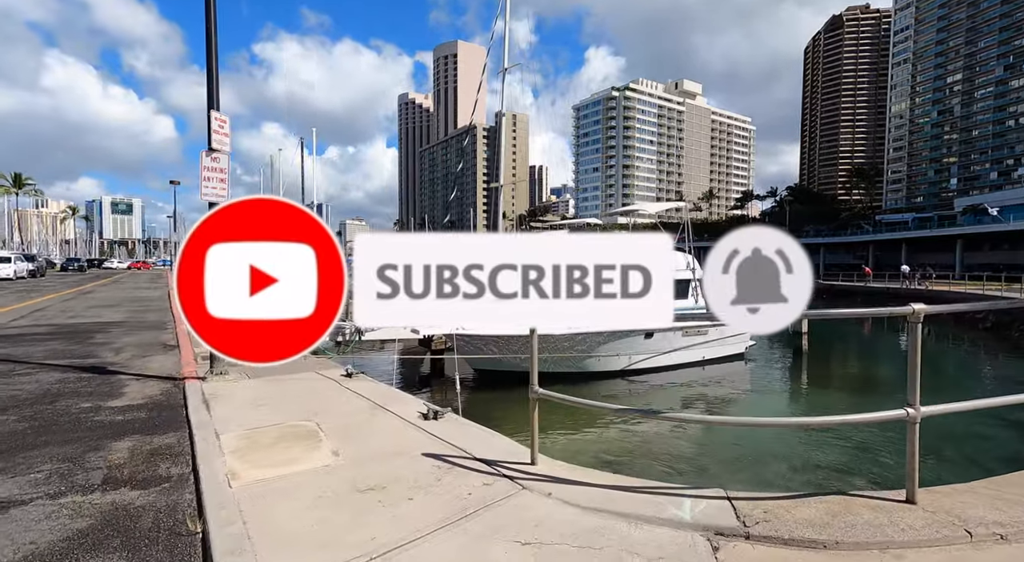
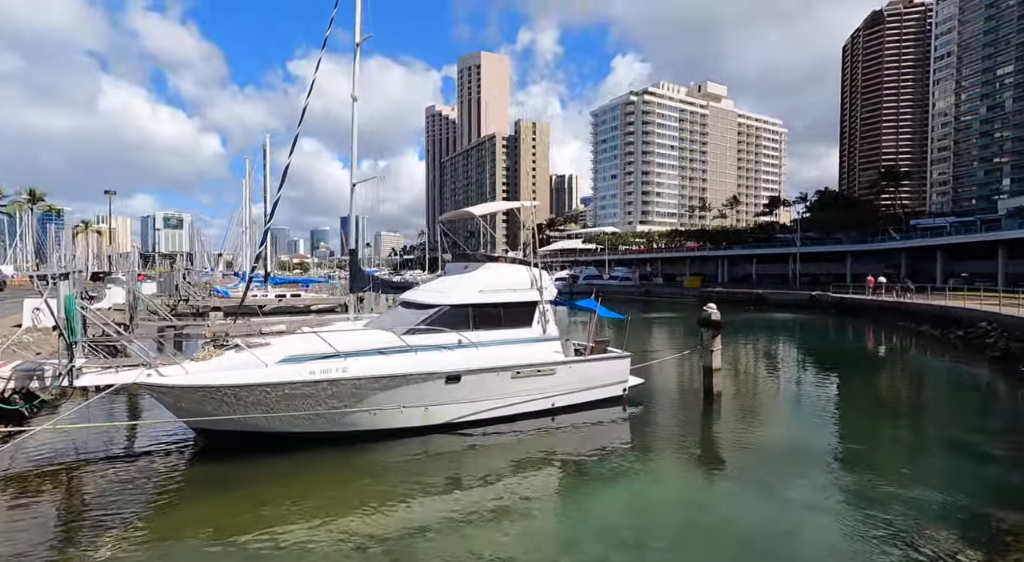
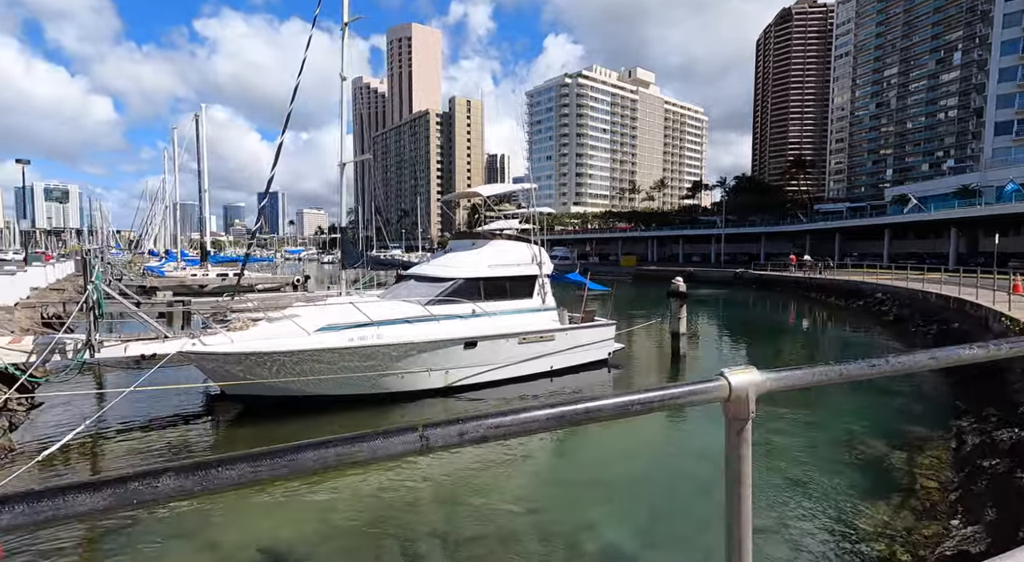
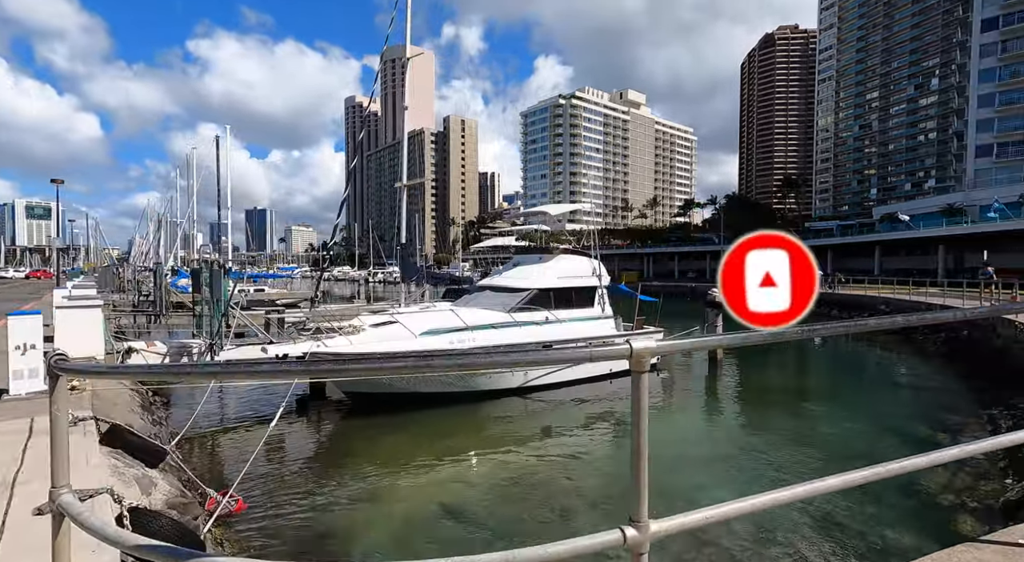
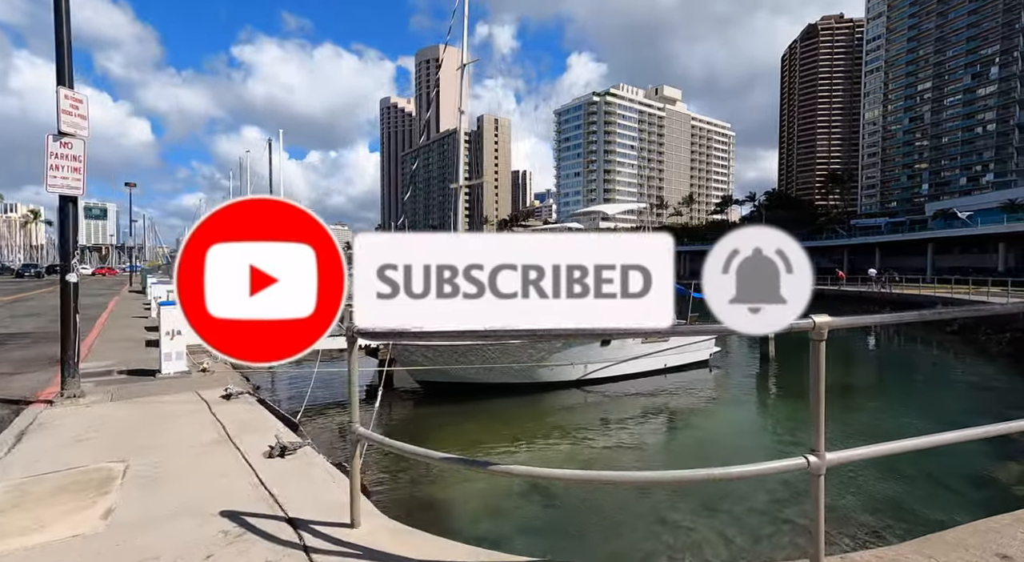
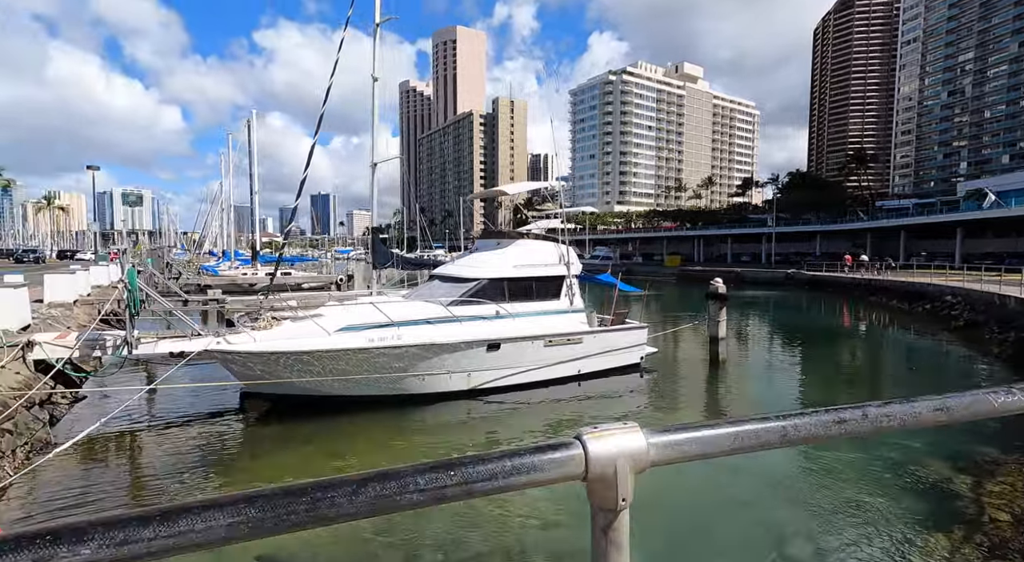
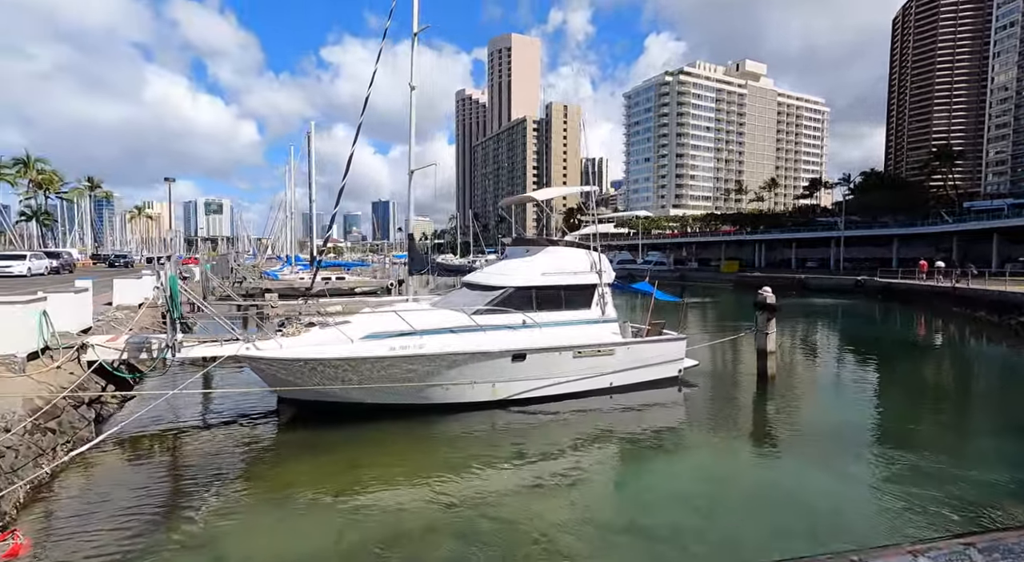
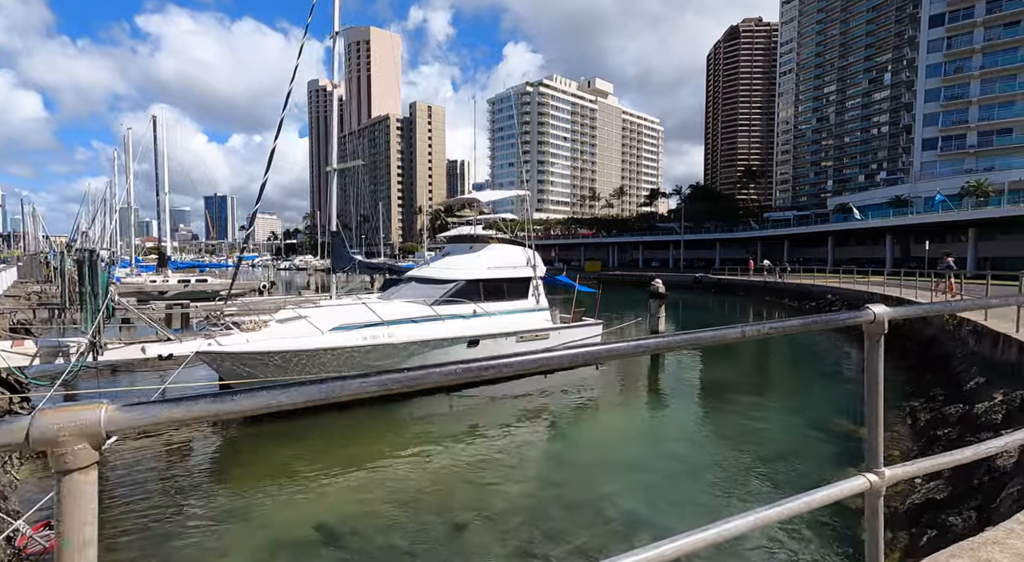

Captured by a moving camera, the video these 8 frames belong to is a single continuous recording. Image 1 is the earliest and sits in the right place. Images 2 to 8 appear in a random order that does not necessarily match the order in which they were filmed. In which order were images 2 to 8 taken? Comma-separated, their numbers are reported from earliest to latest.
5, 4, 8, 3, 6, 7, 2
